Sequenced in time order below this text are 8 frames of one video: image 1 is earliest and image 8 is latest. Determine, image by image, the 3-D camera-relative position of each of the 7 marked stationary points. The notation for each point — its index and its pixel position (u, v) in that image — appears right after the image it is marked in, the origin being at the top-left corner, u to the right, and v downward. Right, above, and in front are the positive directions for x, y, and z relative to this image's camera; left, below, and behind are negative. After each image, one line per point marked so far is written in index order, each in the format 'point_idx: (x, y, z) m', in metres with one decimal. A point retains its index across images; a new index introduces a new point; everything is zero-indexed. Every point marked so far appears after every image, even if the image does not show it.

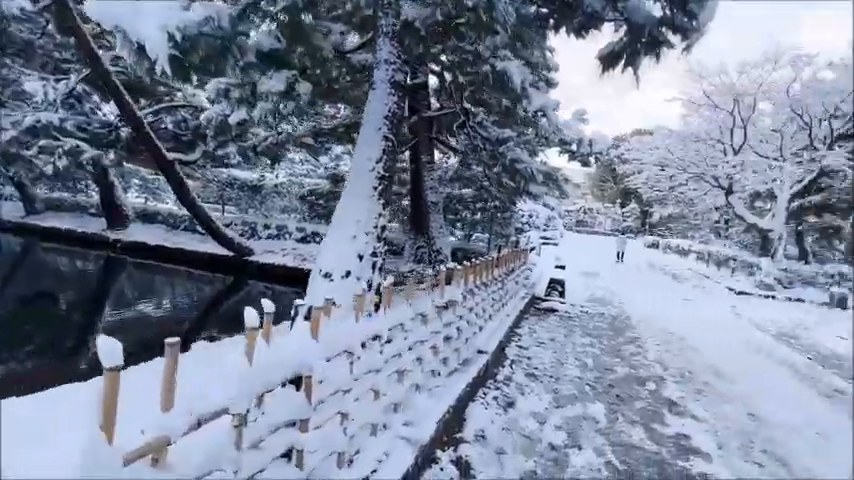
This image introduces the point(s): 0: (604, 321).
0: (+4.7, -2.2, +10.5) m
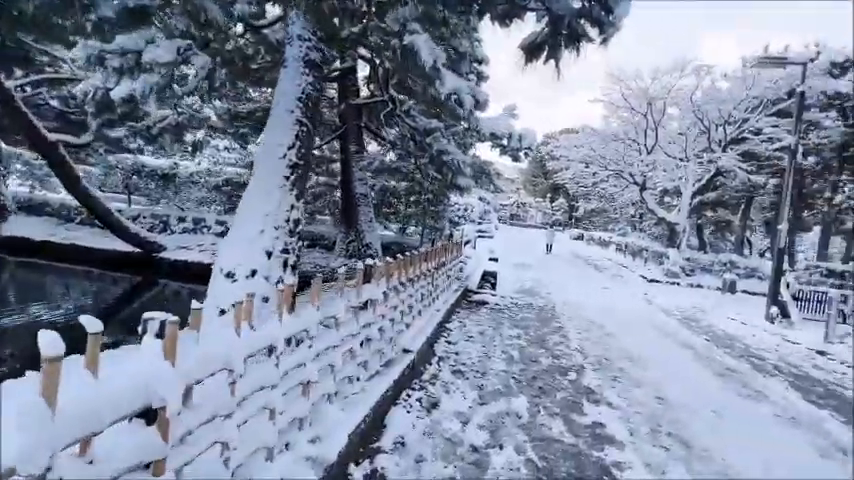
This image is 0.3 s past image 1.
0: (+2.9, -2.0, +10.8) m
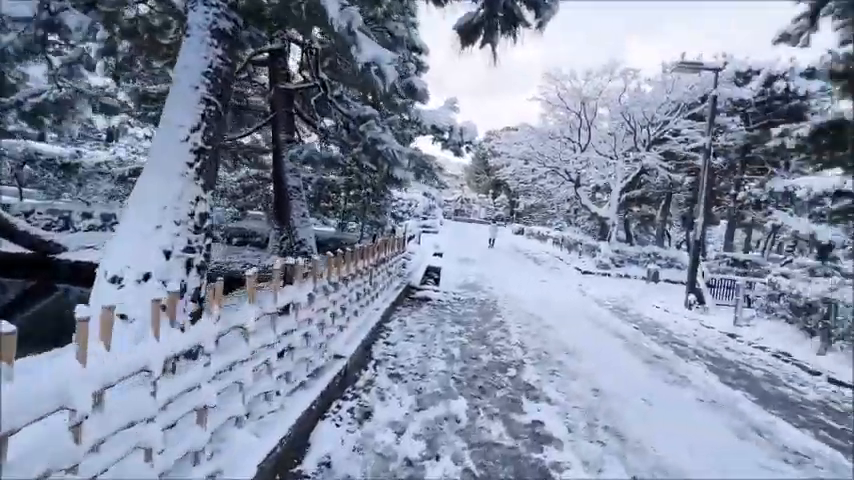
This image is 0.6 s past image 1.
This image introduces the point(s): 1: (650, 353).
0: (+1.3, -1.9, +10.7) m
1: (+4.4, -2.2, +7.7) m
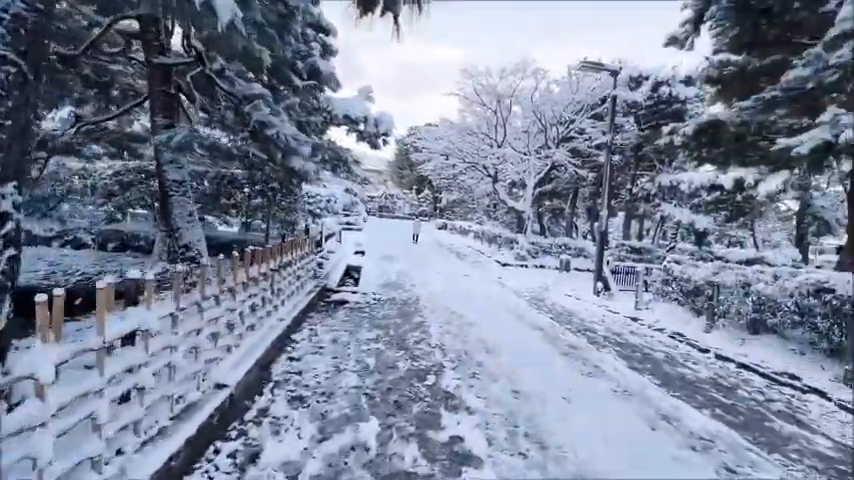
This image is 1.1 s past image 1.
0: (-0.9, -1.8, +10.2) m
1: (+2.8, -2.1, +7.8) m
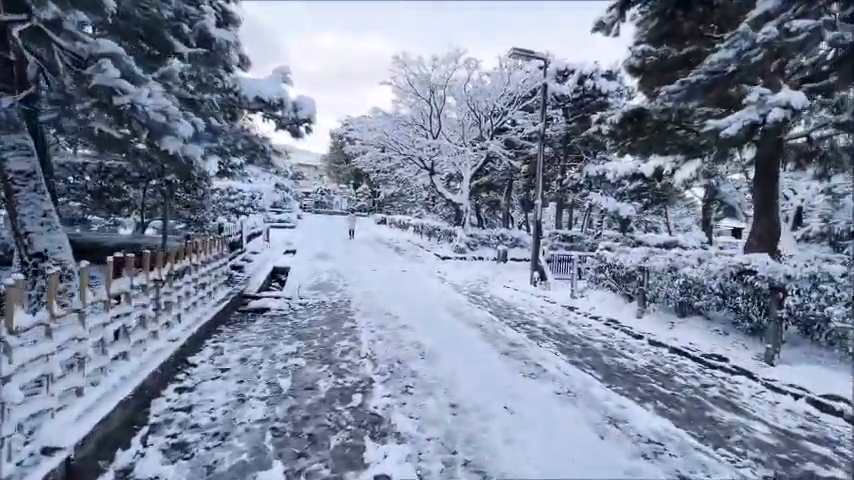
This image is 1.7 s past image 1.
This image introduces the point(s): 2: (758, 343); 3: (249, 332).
0: (-2.5, -1.7, +9.2) m
1: (+1.5, -1.9, +7.4) m
2: (+6.1, -1.9, +7.2) m
3: (-3.4, -1.7, +7.4) m
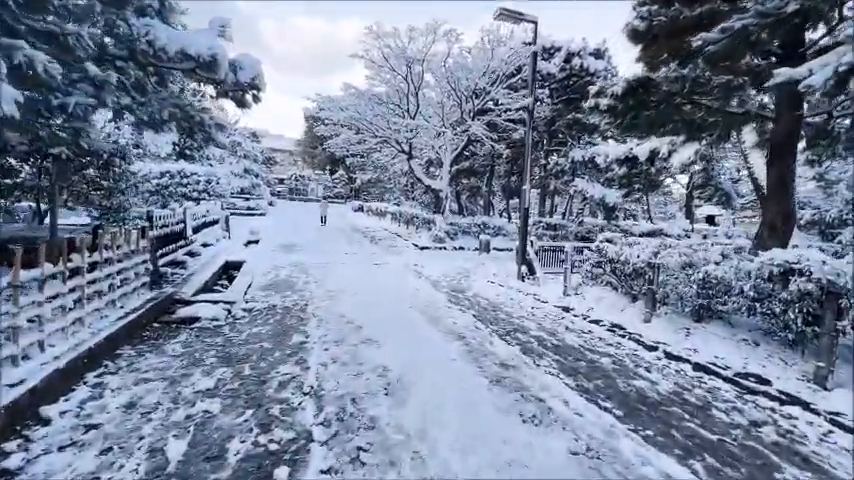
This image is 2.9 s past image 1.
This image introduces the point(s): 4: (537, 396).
0: (-3.0, -1.6, +7.5) m
1: (+1.0, -1.8, +5.9) m
2: (+5.7, -1.8, +5.9) m
3: (-3.8, -1.7, +5.6) m
4: (+1.4, -1.9, +4.8) m
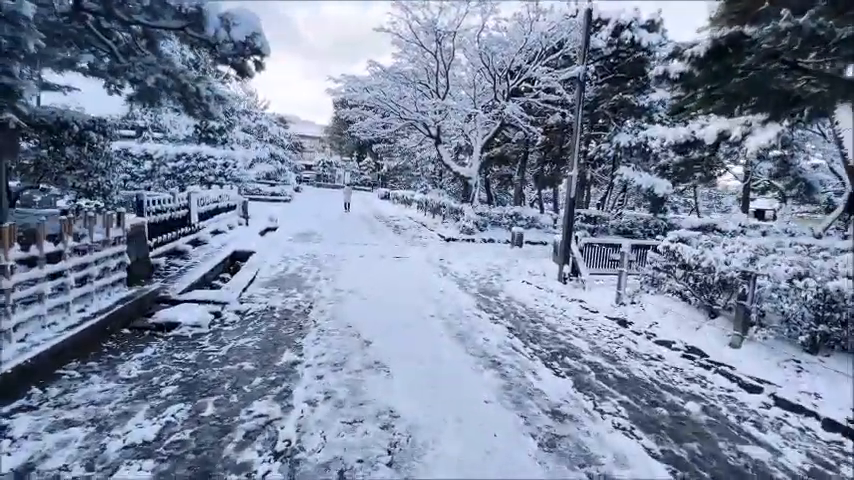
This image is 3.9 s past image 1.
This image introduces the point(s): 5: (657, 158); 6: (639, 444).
0: (-2.7, -1.4, +6.2) m
1: (+1.3, -1.8, +4.3) m
2: (+5.9, -1.9, +4.1) m
3: (-3.6, -1.6, +4.4) m
4: (+1.5, -2.0, +3.3) m
5: (+11.0, +3.9, +18.6) m
6: (+2.1, -2.0, +3.8) m
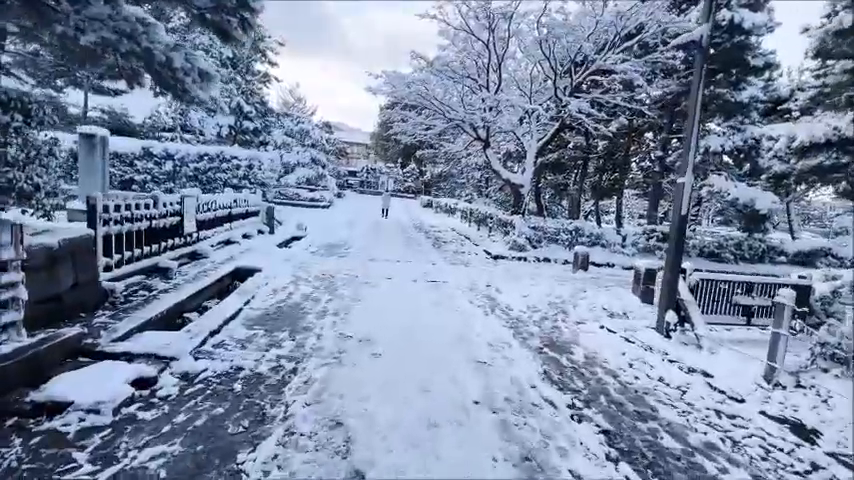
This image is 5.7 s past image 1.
0: (-2.3, -1.8, +3.7) m
1: (+1.4, -2.3, +1.5) m
2: (+6.0, -2.5, +0.7) m
3: (-3.4, -1.8, +2.0) m
4: (+1.6, -2.4, +0.4) m
5: (+12.9, +2.8, +14.7) m
6: (+2.2, -2.4, +0.9) m
